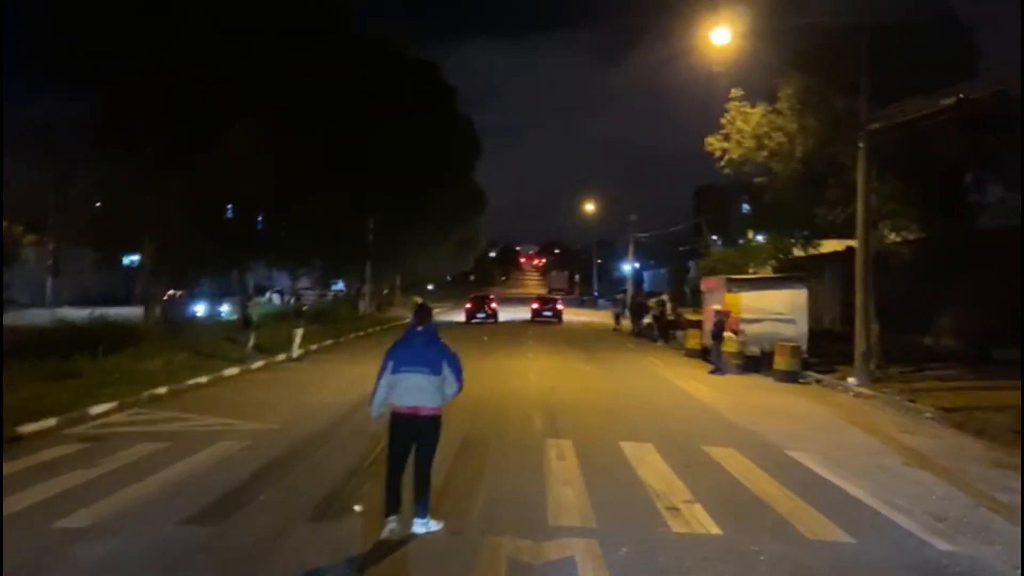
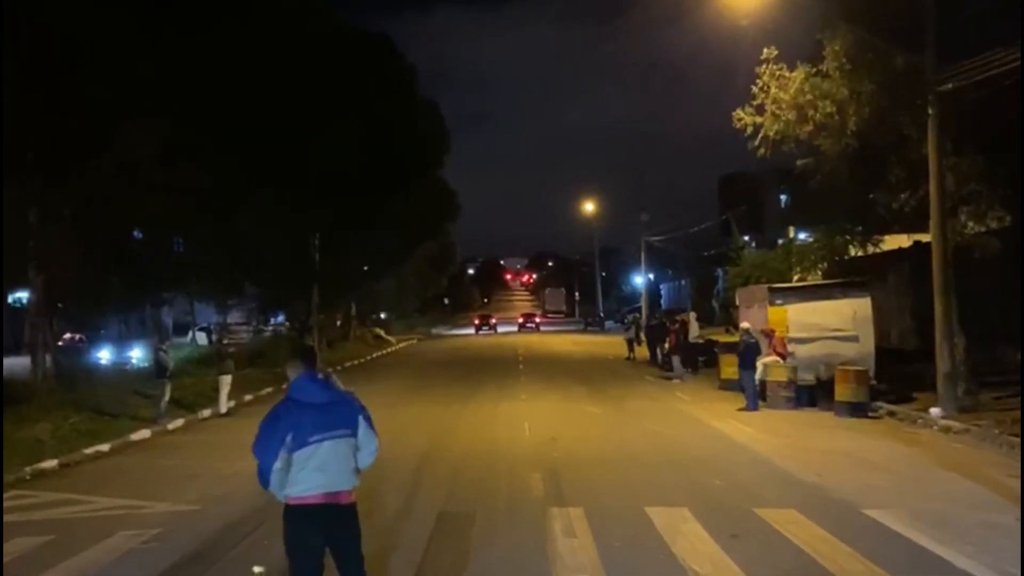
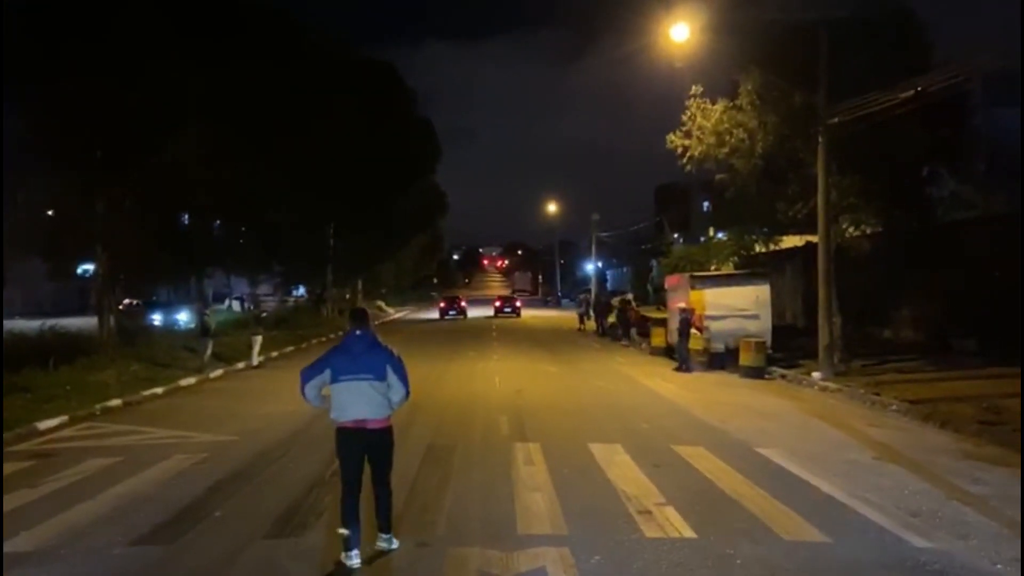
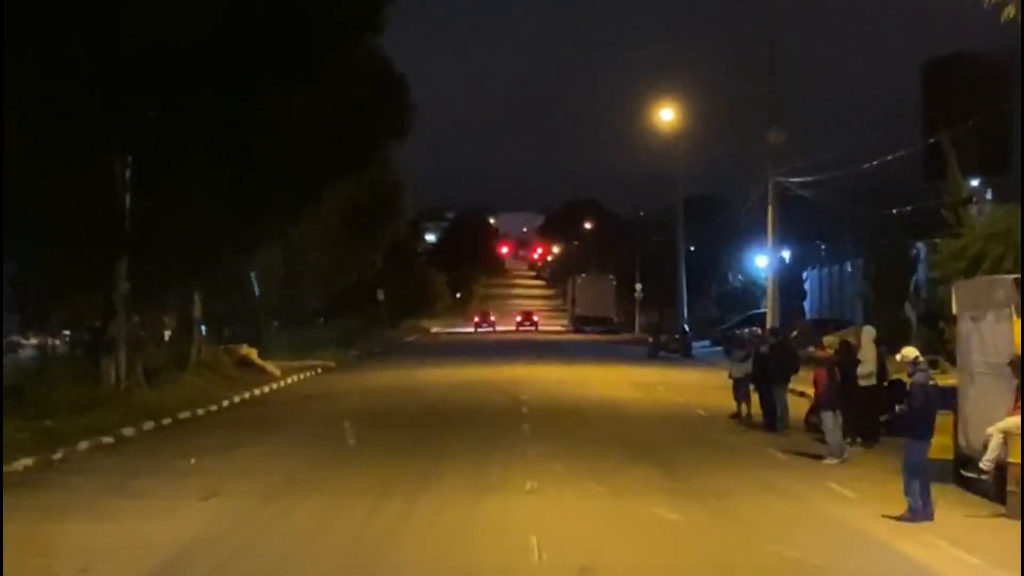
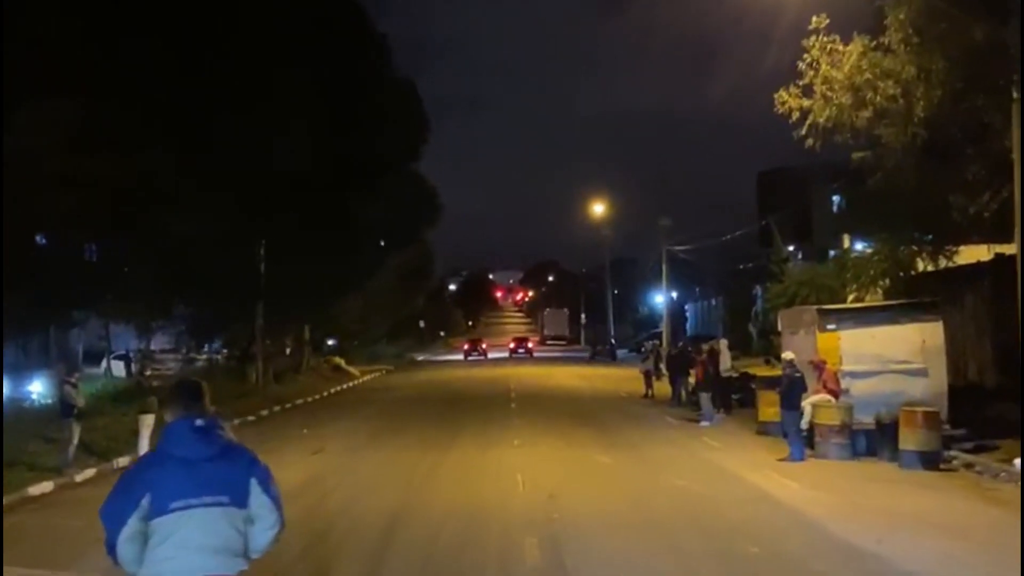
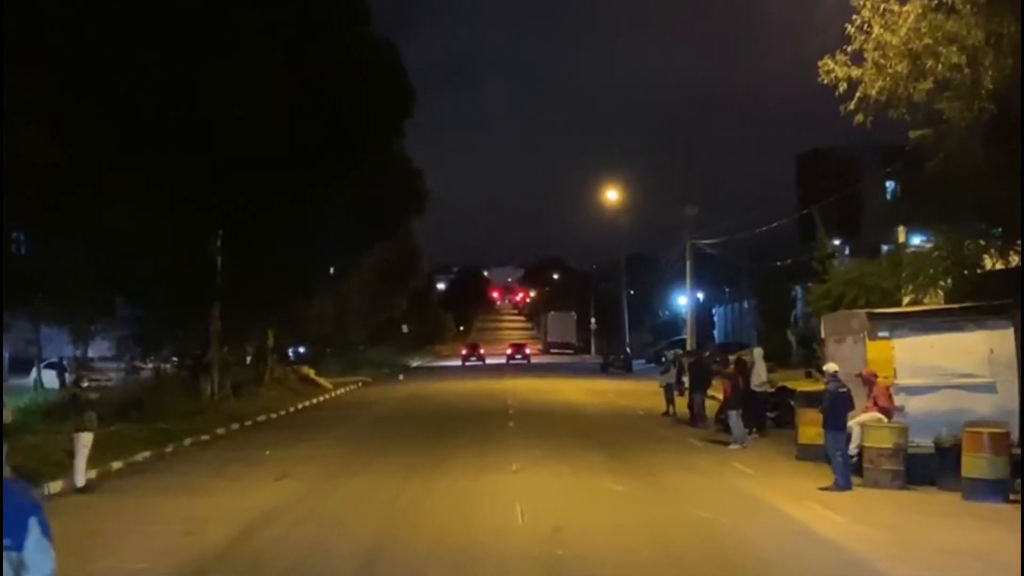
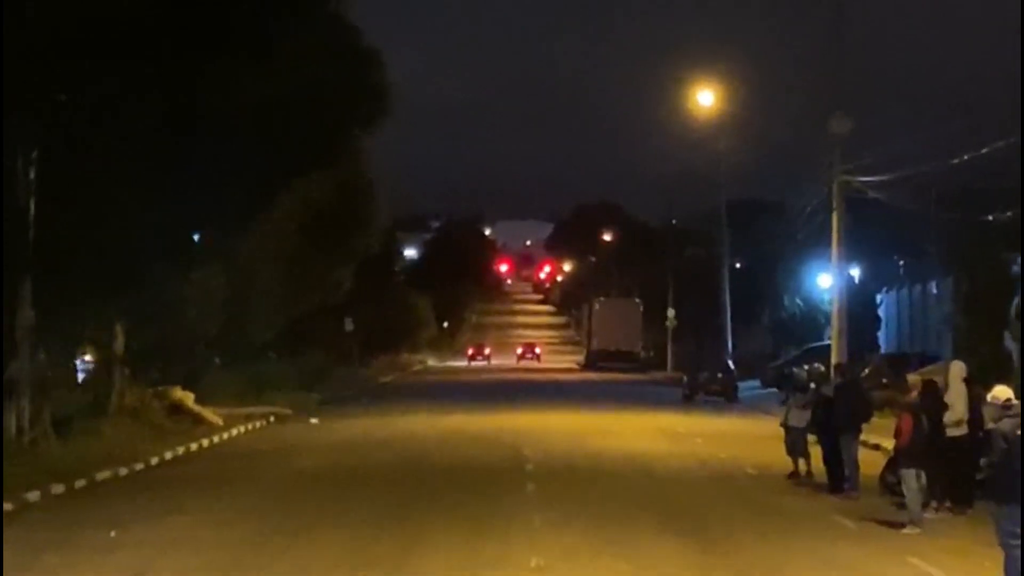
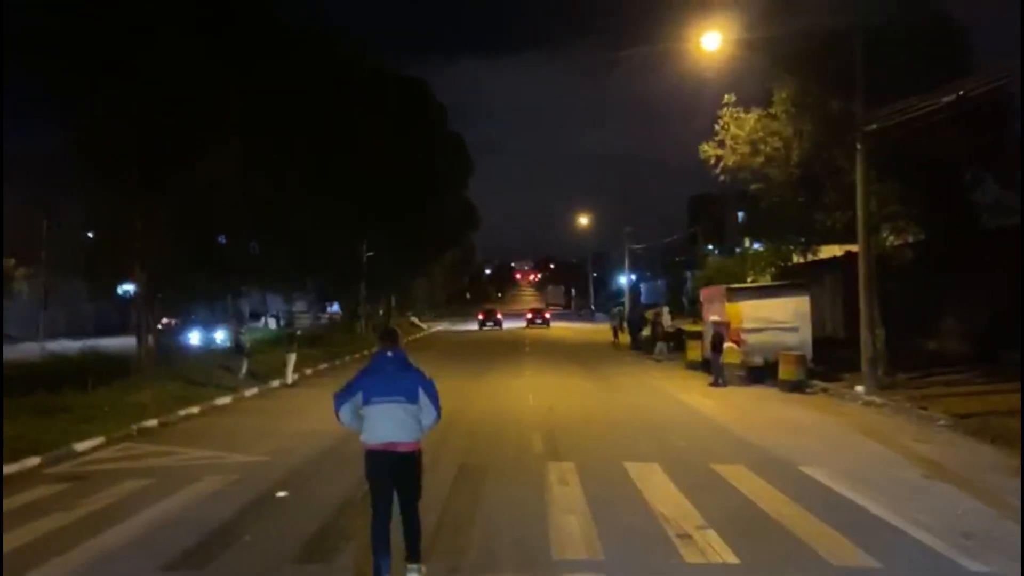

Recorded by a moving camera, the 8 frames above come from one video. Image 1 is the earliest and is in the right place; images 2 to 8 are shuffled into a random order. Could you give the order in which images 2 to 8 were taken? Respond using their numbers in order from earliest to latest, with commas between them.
3, 8, 2, 5, 6, 4, 7
